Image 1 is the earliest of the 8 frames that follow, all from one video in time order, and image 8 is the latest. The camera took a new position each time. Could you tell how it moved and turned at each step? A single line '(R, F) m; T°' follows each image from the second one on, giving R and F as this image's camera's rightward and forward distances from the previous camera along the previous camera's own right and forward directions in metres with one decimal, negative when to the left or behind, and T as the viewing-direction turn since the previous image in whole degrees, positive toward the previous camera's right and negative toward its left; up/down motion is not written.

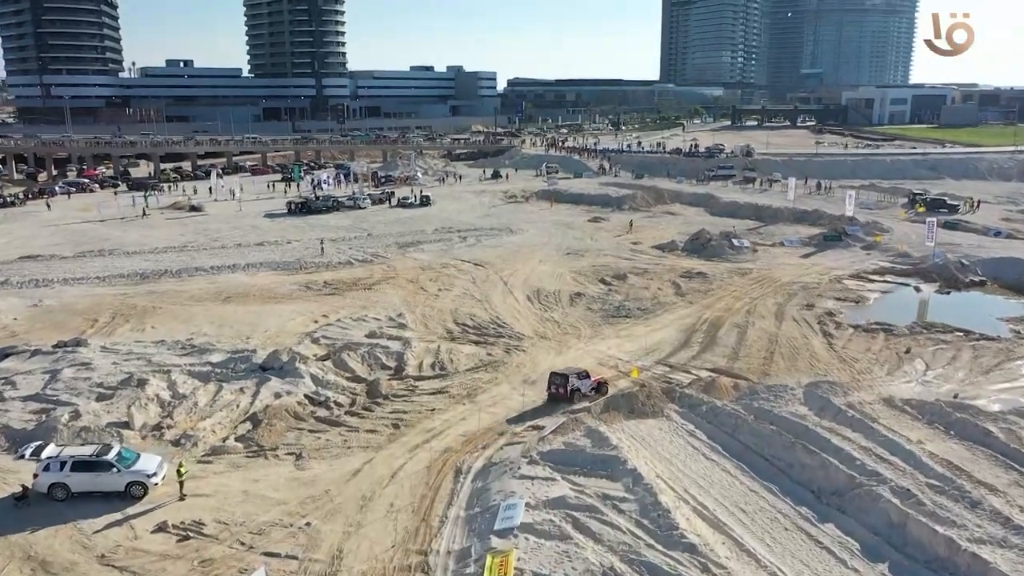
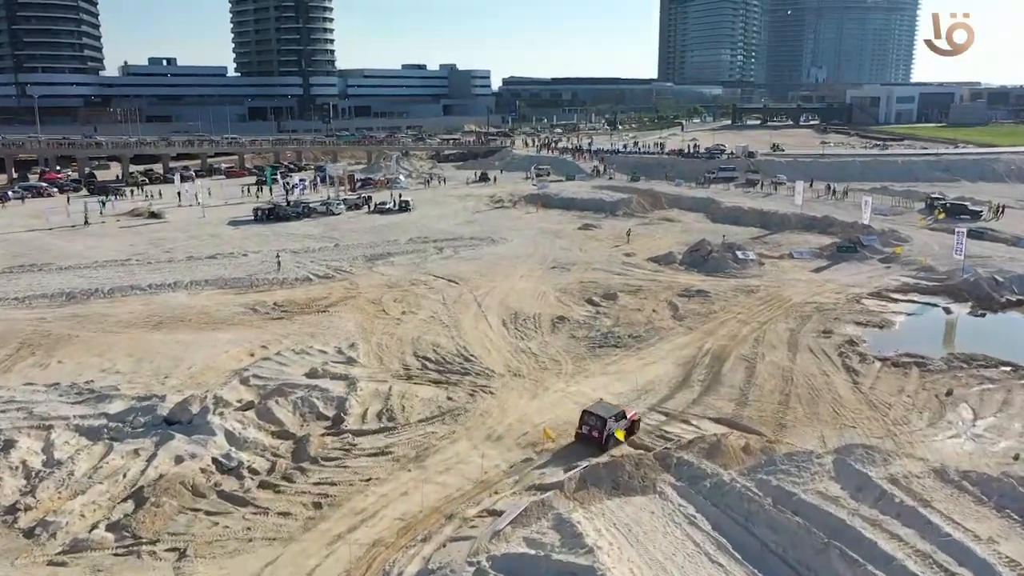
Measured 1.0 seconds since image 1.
(+1.1, +4.9) m; 0°
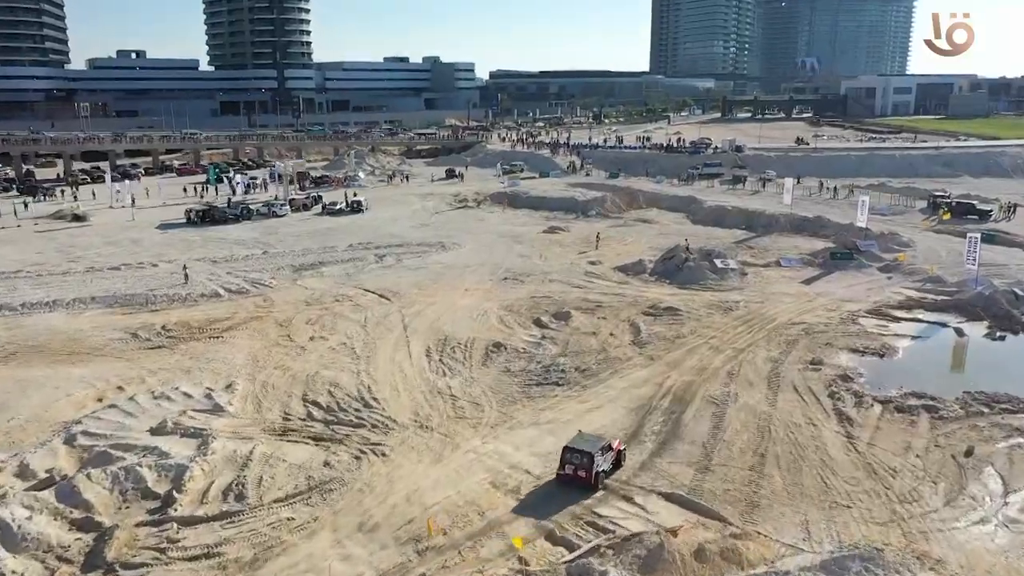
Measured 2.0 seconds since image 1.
(+2.4, +5.6) m; 0°
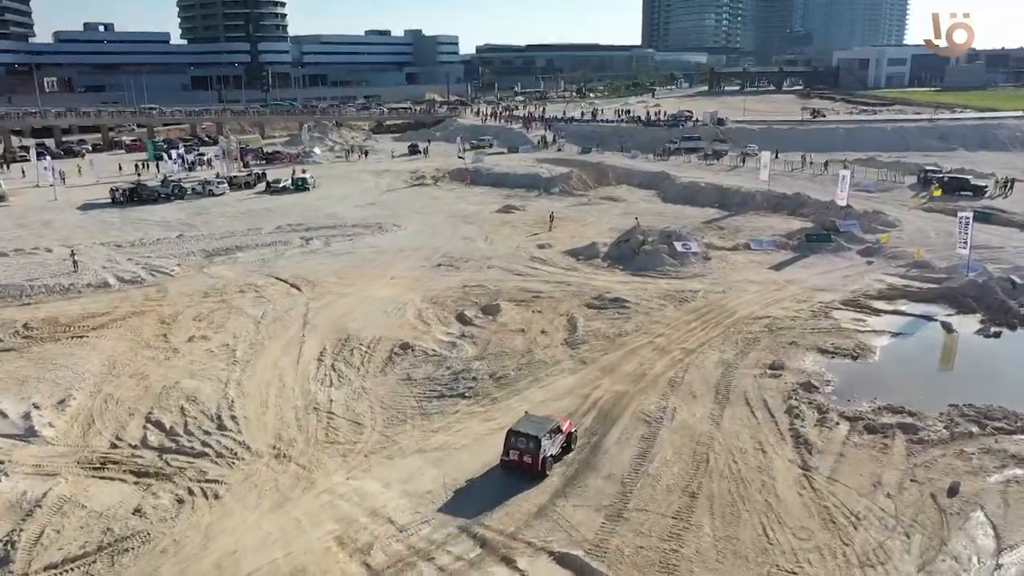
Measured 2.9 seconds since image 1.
(+2.6, +4.2) m; 0°
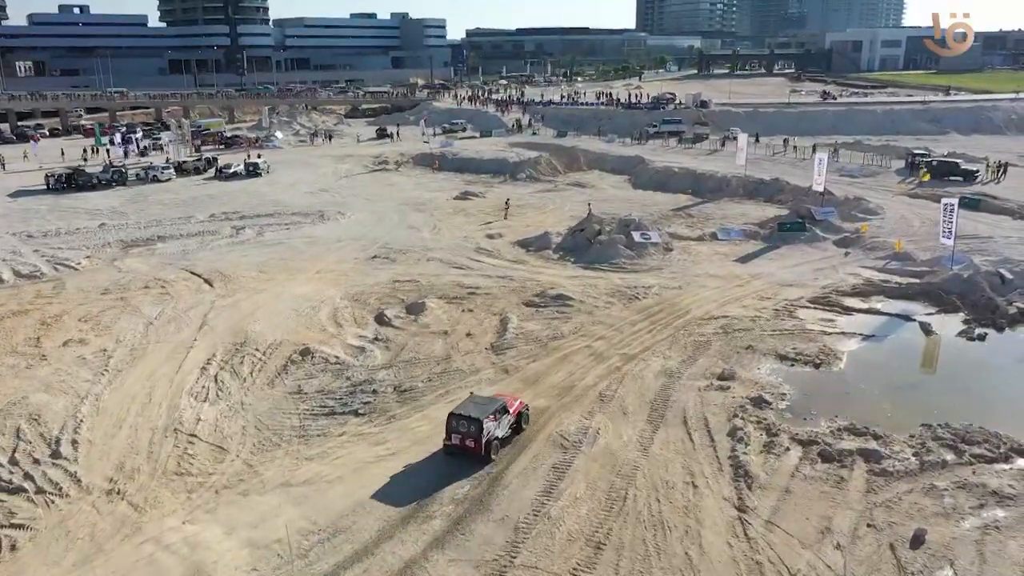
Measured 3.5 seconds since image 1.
(+2.1, +3.0) m; 0°
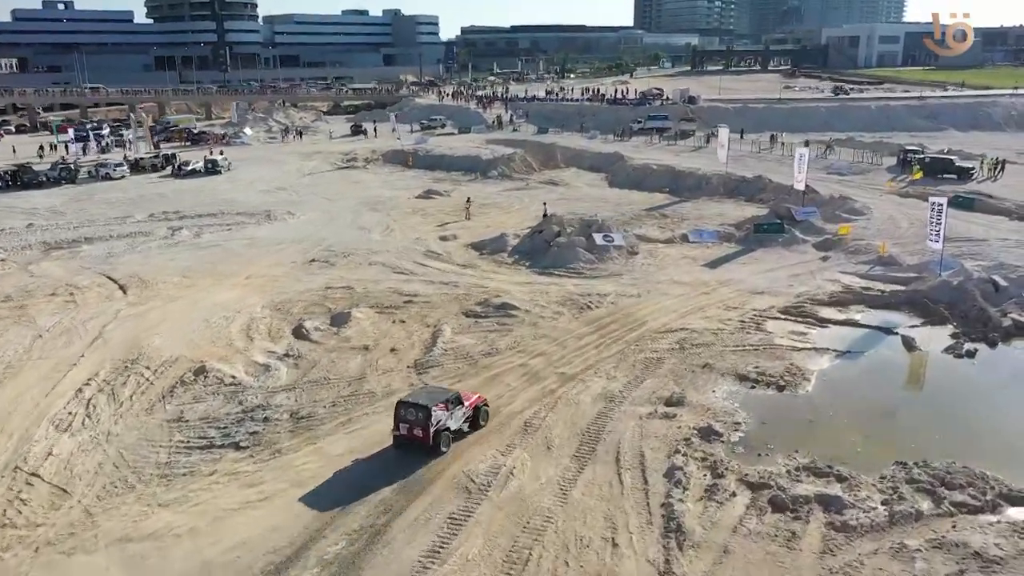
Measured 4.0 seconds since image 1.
(+1.8, +2.5) m; 0°
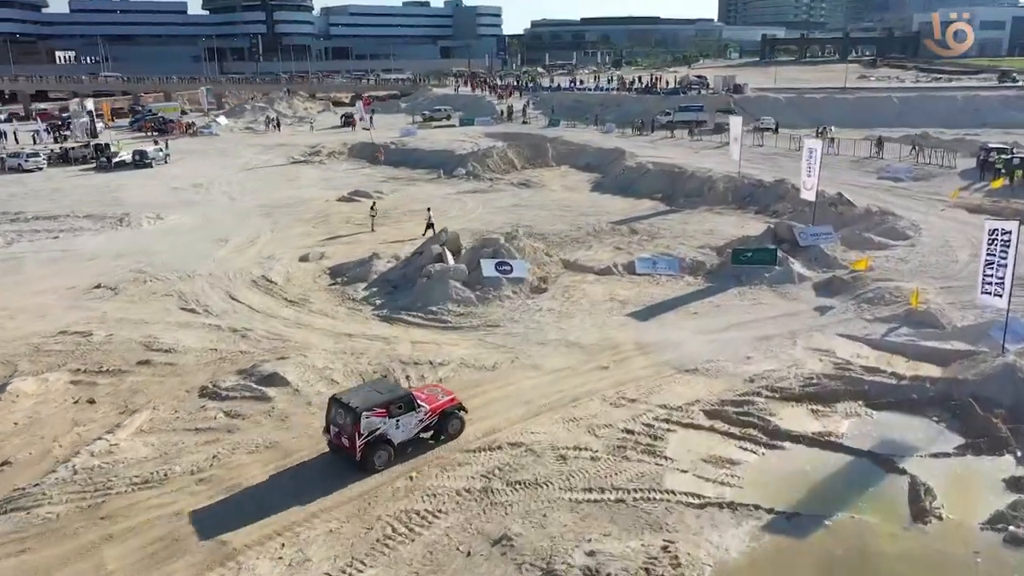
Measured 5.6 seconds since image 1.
(+5.5, +9.0) m; -6°
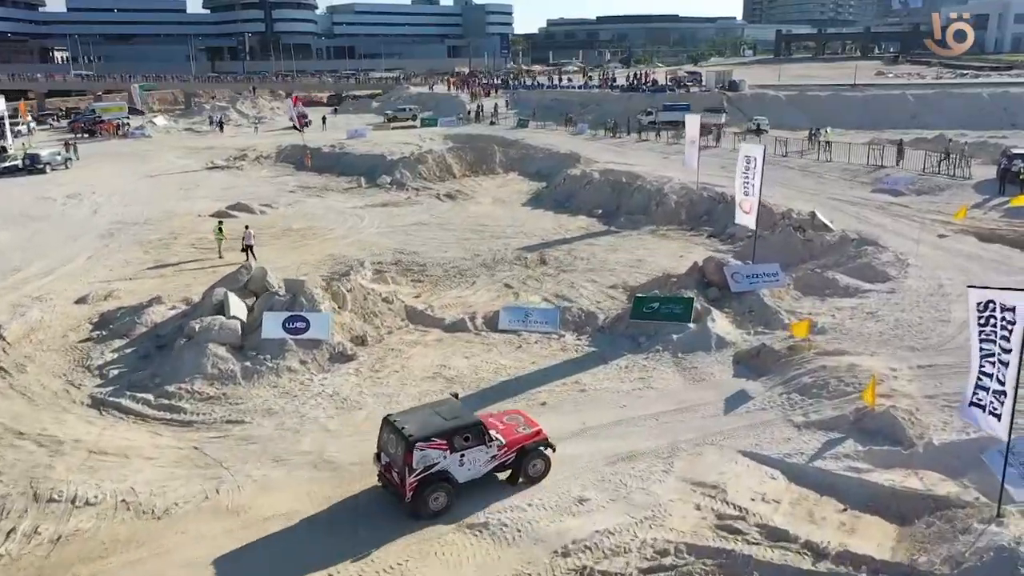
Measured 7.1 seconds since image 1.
(+3.9, +5.7) m; -2°
